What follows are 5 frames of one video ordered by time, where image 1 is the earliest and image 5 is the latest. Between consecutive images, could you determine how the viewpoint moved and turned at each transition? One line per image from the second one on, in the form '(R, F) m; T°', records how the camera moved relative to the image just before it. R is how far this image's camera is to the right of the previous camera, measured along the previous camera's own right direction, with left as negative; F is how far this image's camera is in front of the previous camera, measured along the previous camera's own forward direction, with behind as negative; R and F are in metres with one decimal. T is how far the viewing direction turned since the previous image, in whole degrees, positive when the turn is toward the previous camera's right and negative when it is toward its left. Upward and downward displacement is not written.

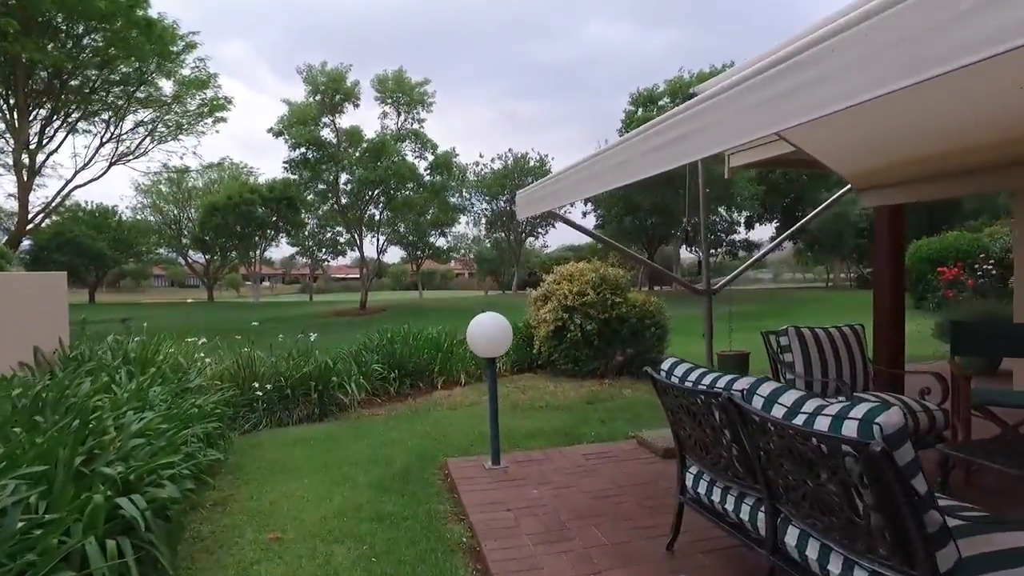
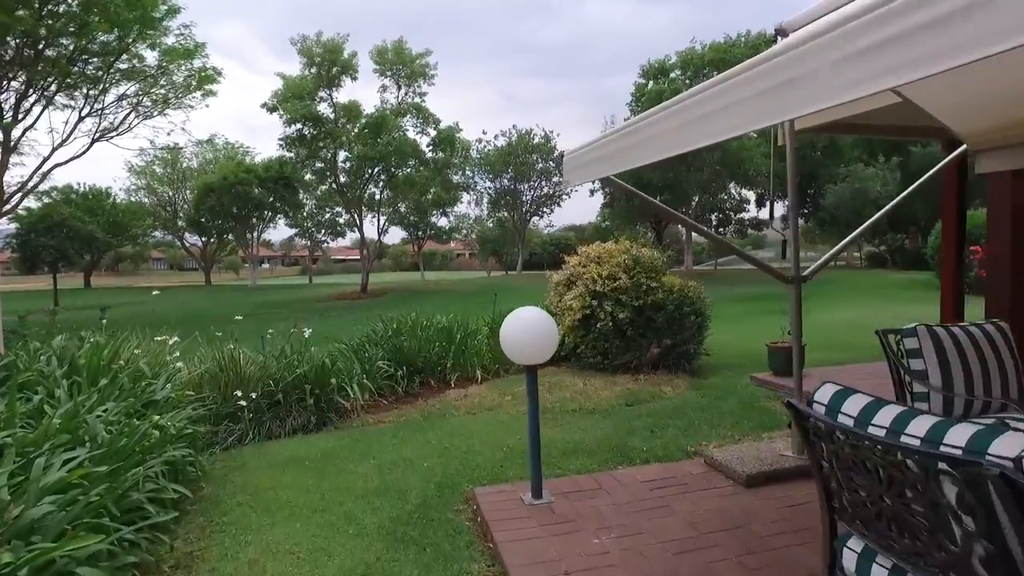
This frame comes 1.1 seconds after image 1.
(-0.2, +0.9) m; 0°
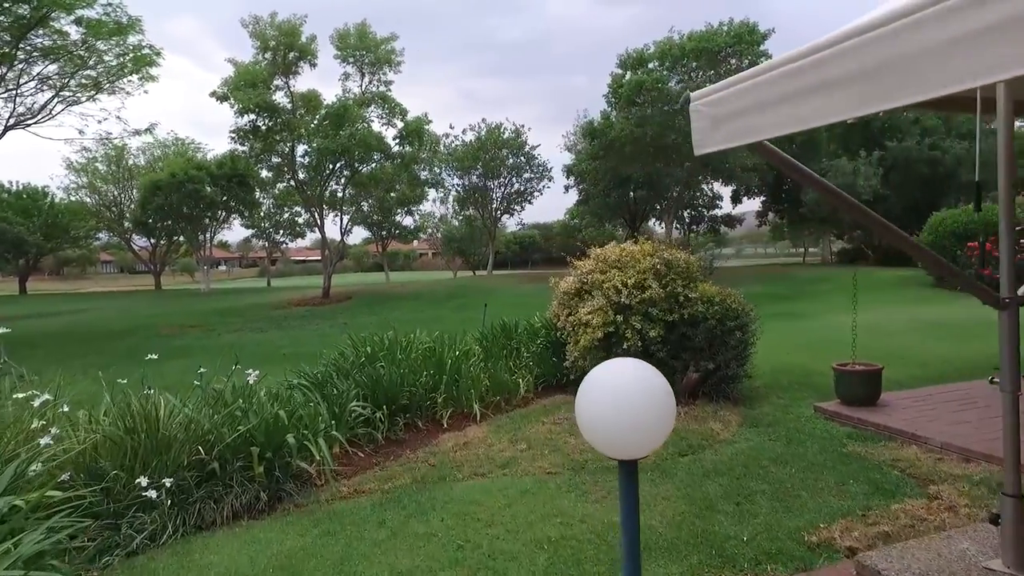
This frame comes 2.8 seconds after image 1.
(-0.4, +1.4) m; +3°
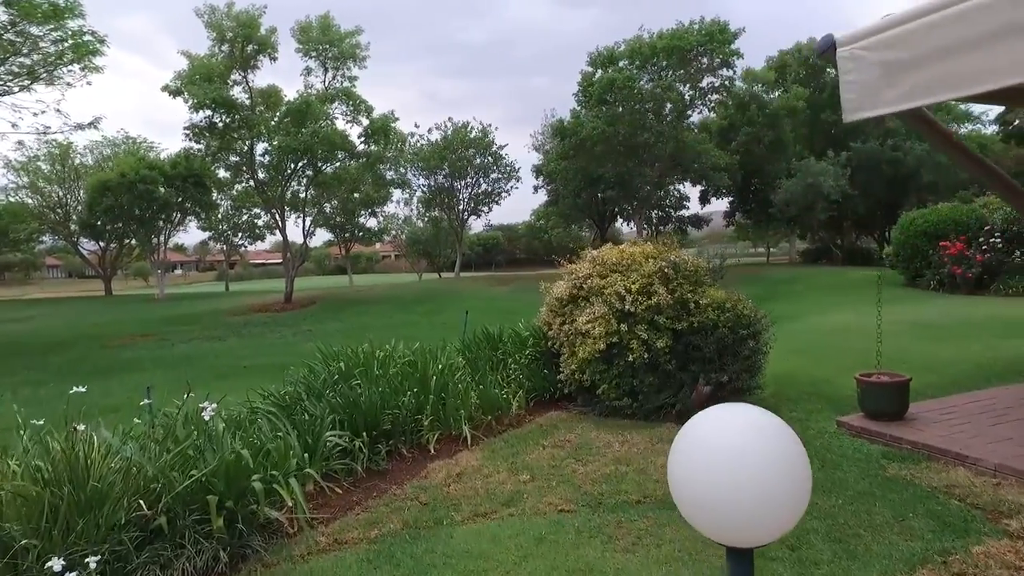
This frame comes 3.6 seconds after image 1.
(-0.2, +0.6) m; +3°
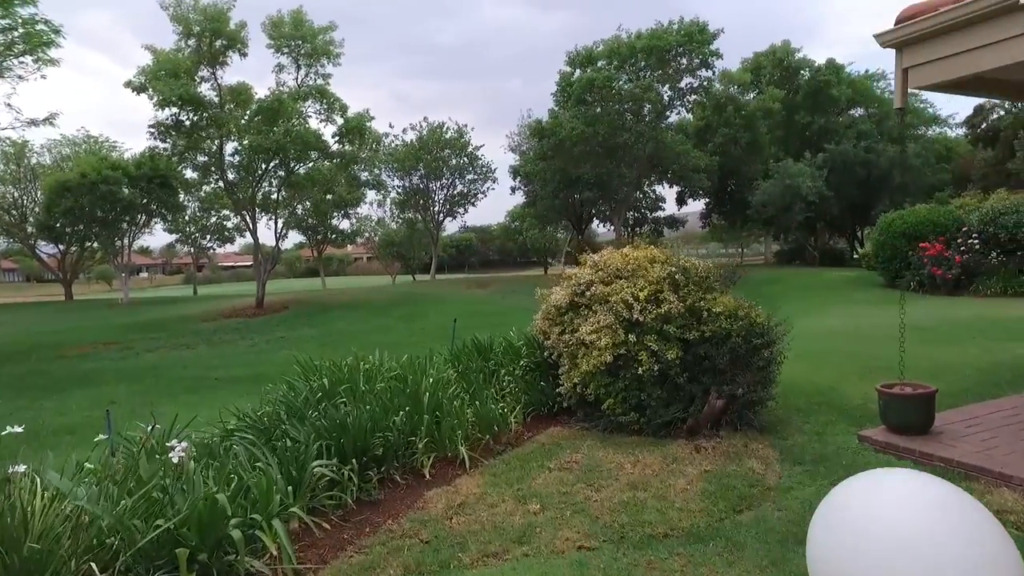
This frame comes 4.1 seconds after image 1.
(-0.2, +0.4) m; +2°
